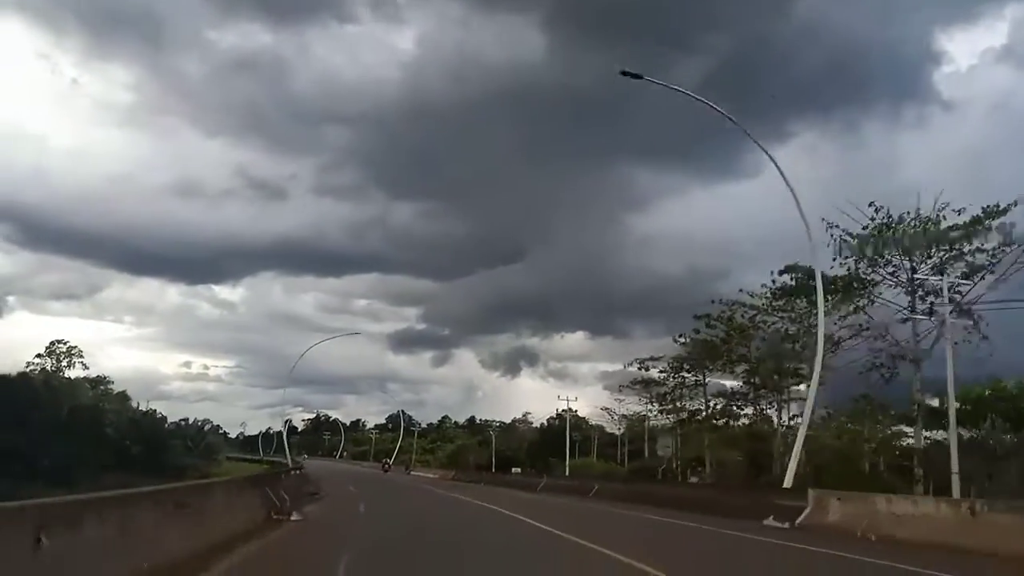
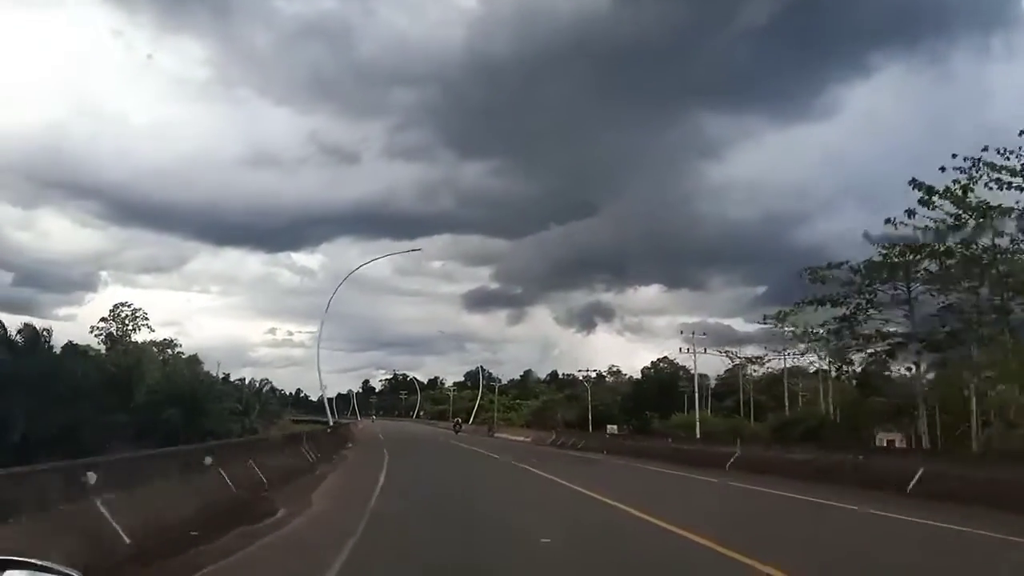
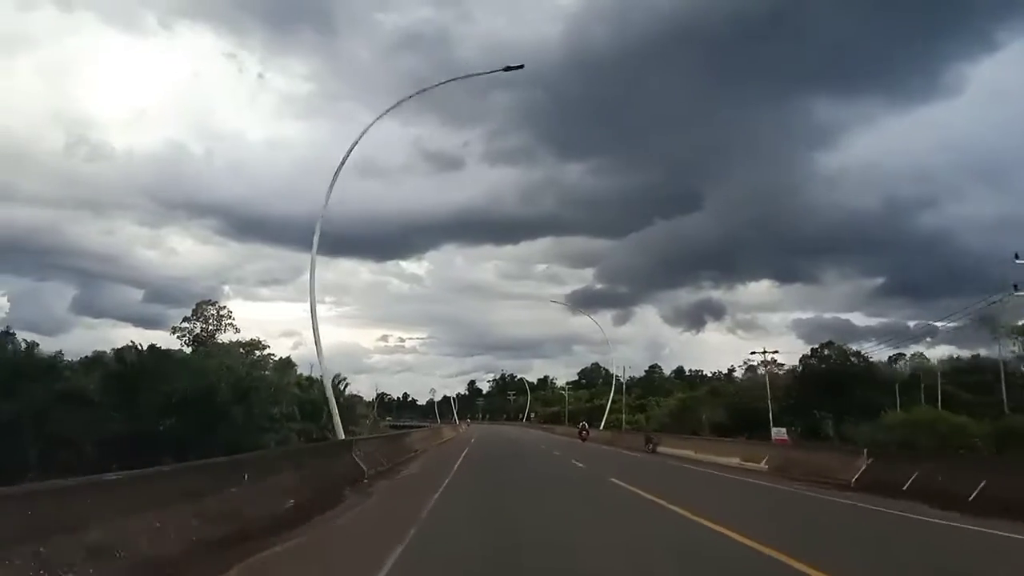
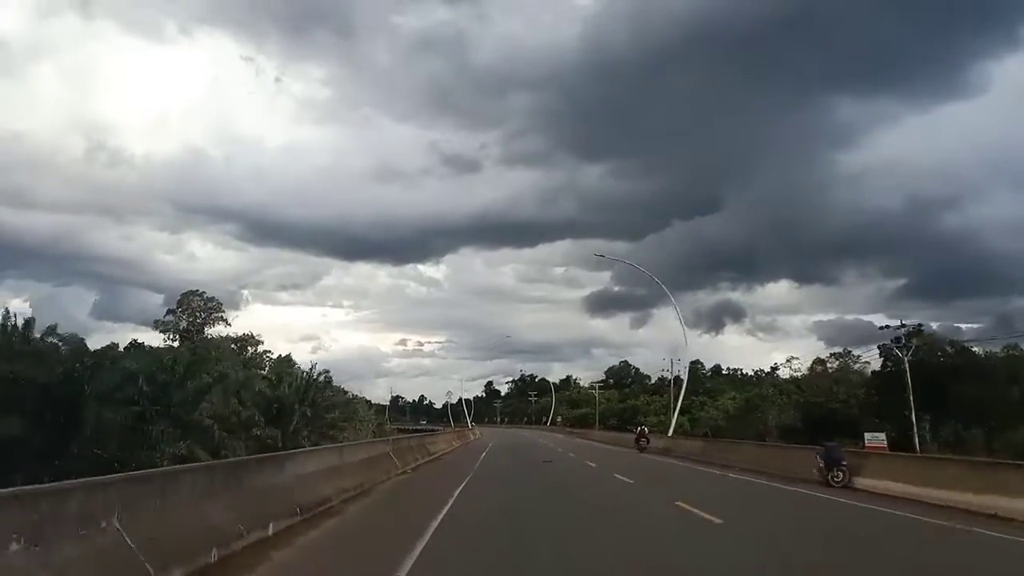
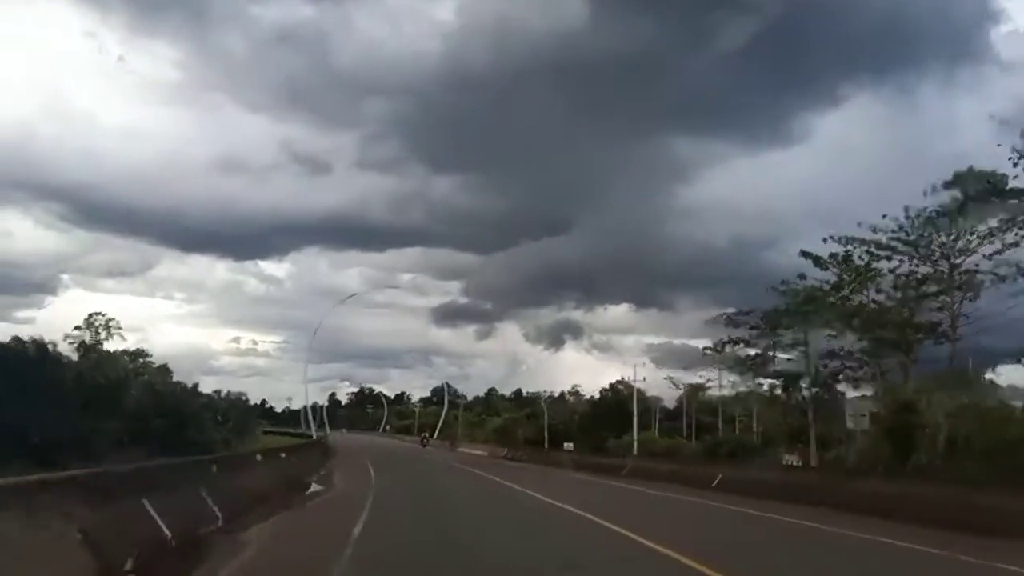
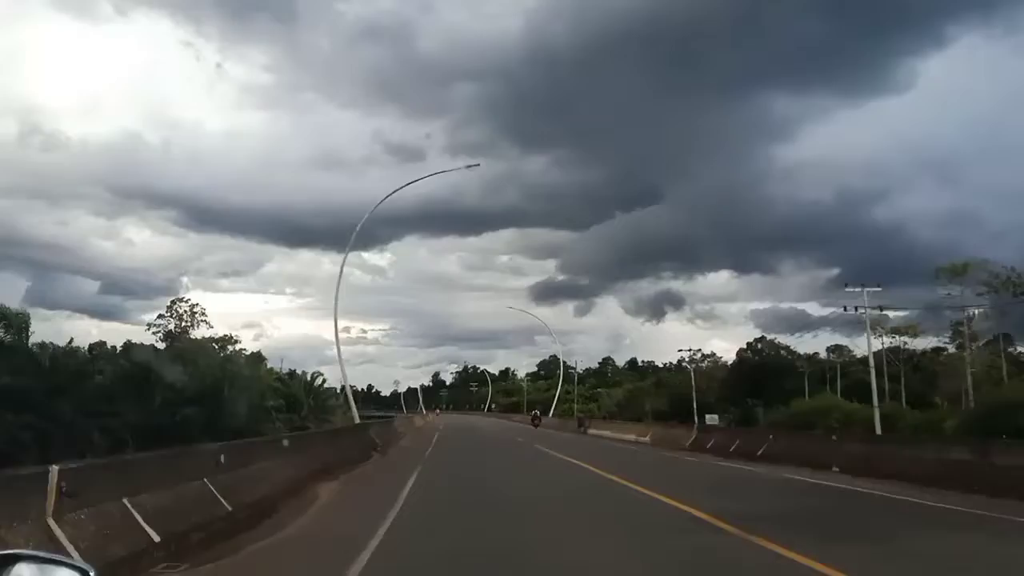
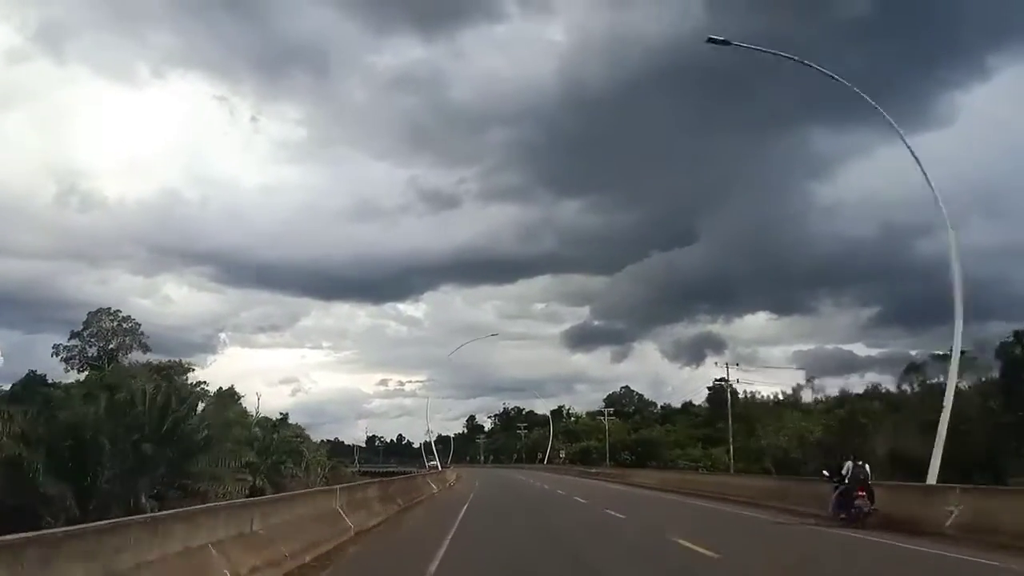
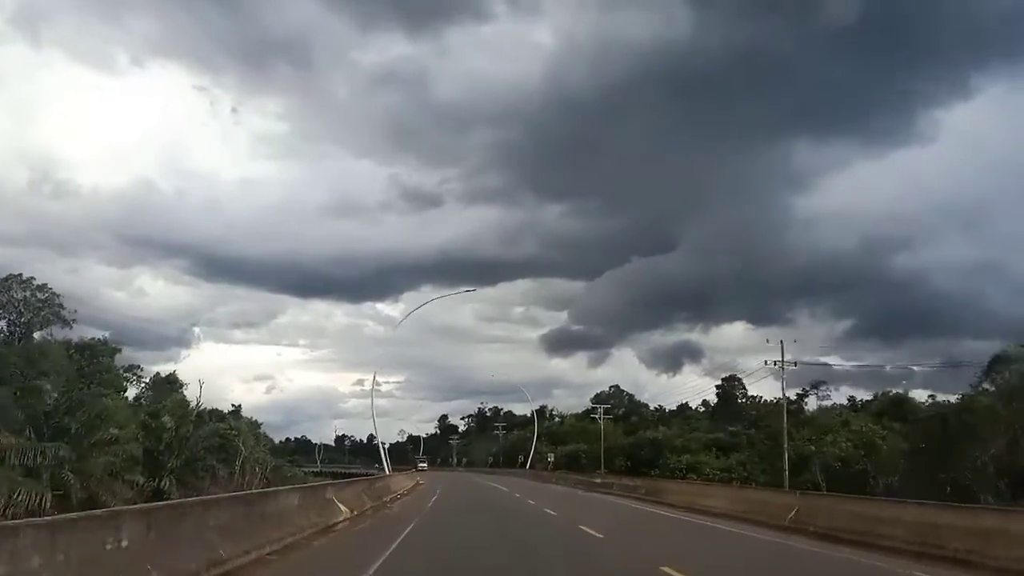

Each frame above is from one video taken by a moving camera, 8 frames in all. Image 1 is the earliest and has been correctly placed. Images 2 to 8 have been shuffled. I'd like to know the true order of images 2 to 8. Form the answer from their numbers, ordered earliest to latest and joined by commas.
5, 2, 6, 3, 4, 7, 8
